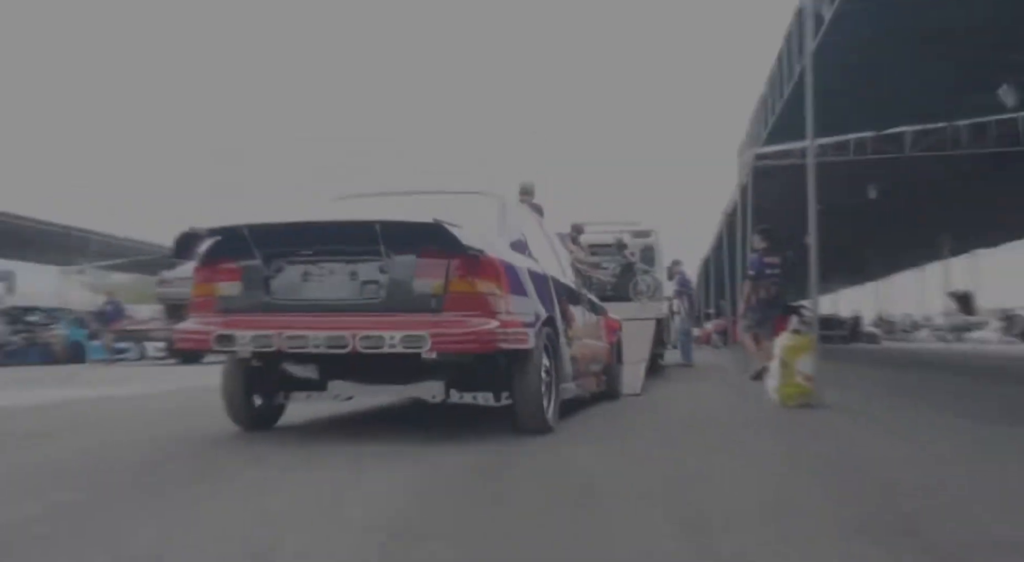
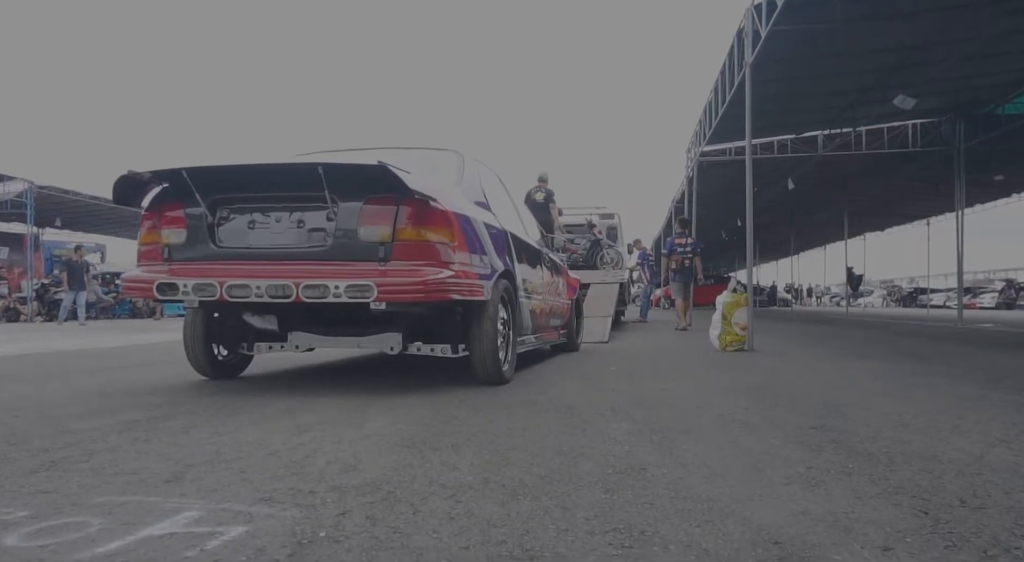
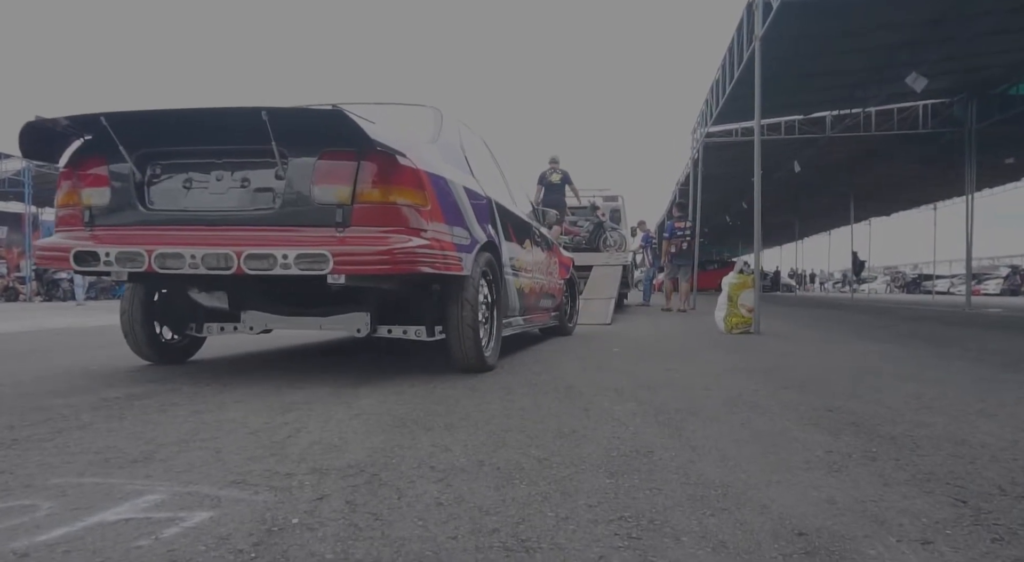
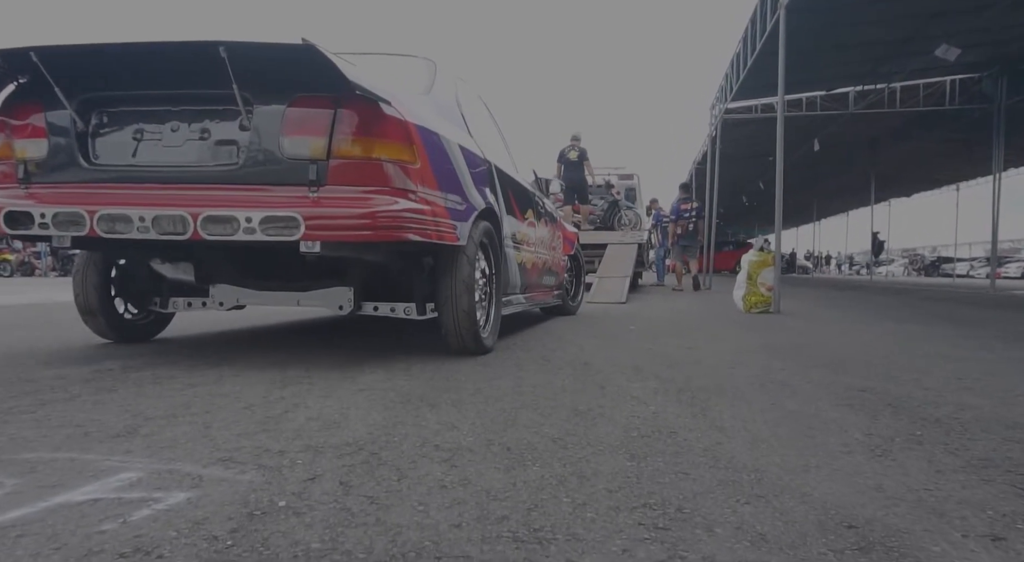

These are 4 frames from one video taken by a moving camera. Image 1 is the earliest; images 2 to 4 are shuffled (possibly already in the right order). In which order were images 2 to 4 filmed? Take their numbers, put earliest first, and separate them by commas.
2, 3, 4
